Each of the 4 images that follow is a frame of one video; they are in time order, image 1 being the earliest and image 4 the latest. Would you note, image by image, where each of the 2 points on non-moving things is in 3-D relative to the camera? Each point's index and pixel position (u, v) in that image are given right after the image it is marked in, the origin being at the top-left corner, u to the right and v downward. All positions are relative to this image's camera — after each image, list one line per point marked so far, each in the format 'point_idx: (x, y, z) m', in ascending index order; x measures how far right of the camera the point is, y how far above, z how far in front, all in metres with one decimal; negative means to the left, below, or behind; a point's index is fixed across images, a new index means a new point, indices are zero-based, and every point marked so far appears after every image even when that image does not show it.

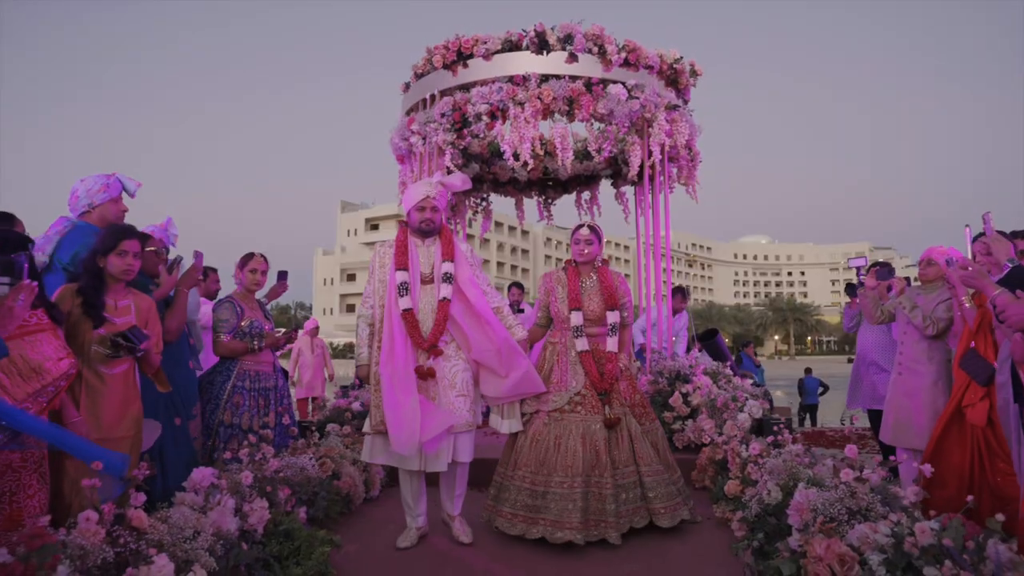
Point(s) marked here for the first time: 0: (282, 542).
0: (-1.2, -1.3, +3.7) m
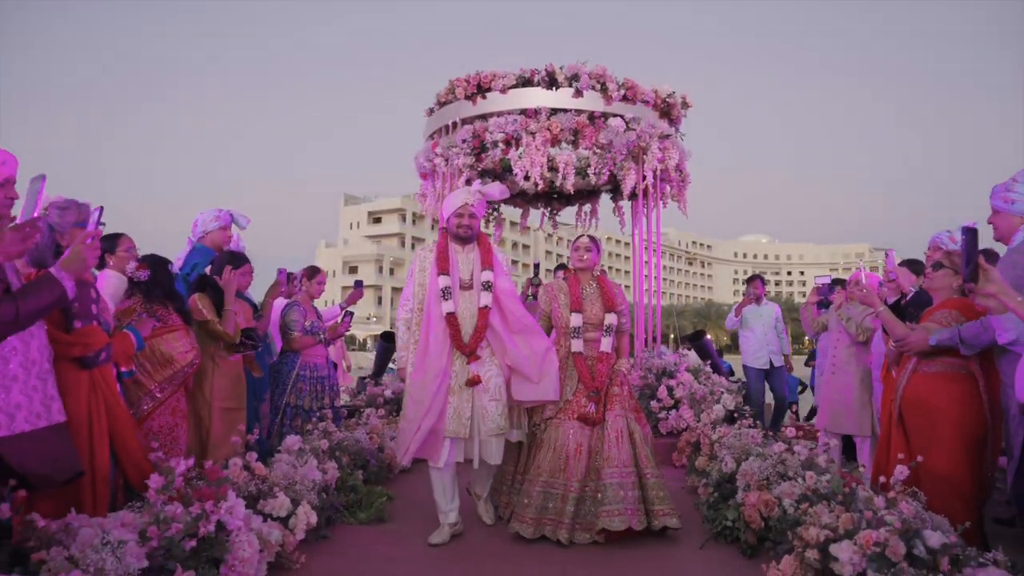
0: (-1.1, -1.4, +4.8) m
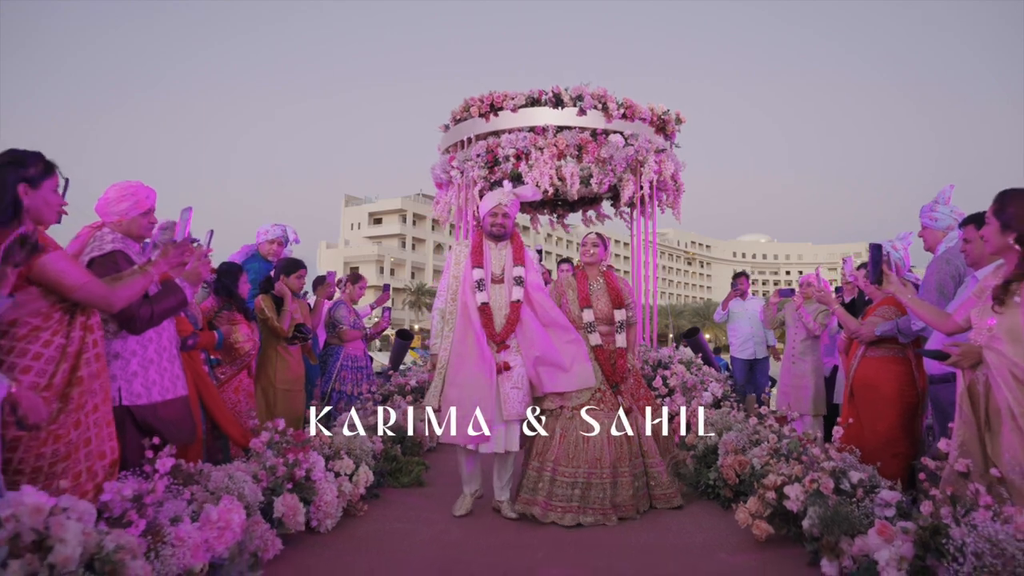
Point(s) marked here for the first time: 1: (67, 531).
0: (-1.0, -1.4, +5.7) m
1: (-1.4, -0.8, +2.2) m
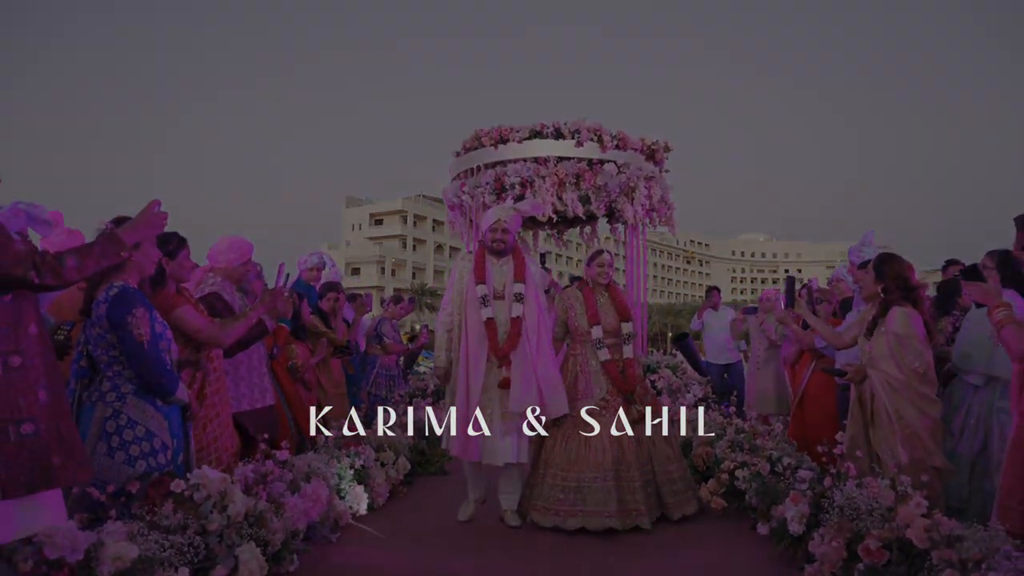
0: (-0.9, -1.6, +6.8) m
1: (-1.3, -1.0, +3.3) m
